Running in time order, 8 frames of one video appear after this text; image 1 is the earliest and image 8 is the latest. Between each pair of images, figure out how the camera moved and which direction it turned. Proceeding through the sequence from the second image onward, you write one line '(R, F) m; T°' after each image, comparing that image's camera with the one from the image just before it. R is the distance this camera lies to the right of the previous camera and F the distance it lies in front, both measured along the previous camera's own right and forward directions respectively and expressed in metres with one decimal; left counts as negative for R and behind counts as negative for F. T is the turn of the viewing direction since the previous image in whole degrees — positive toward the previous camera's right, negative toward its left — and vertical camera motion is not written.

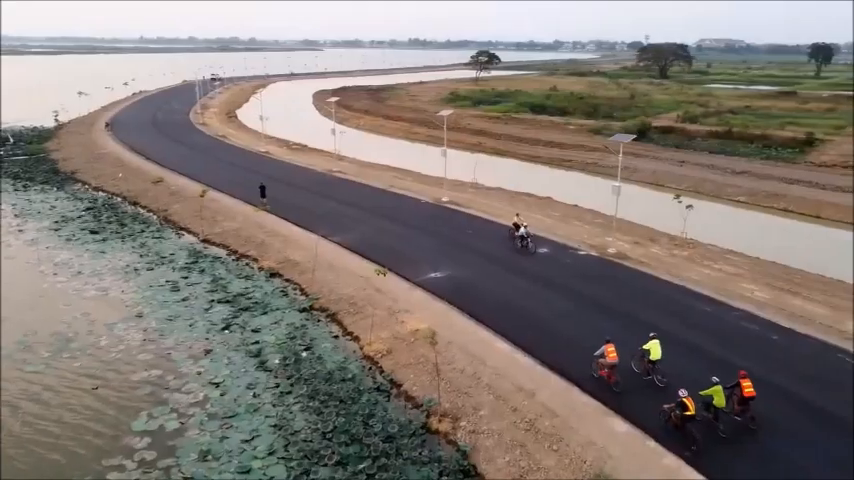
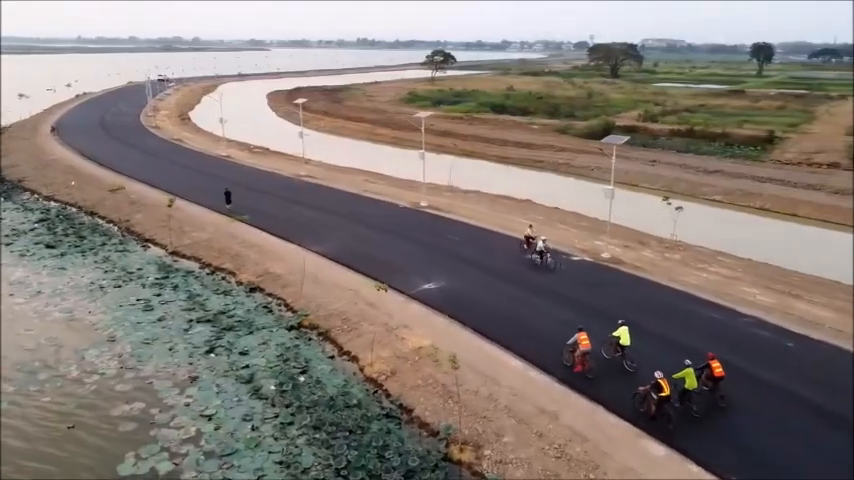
(-0.9, +0.9) m; +4°
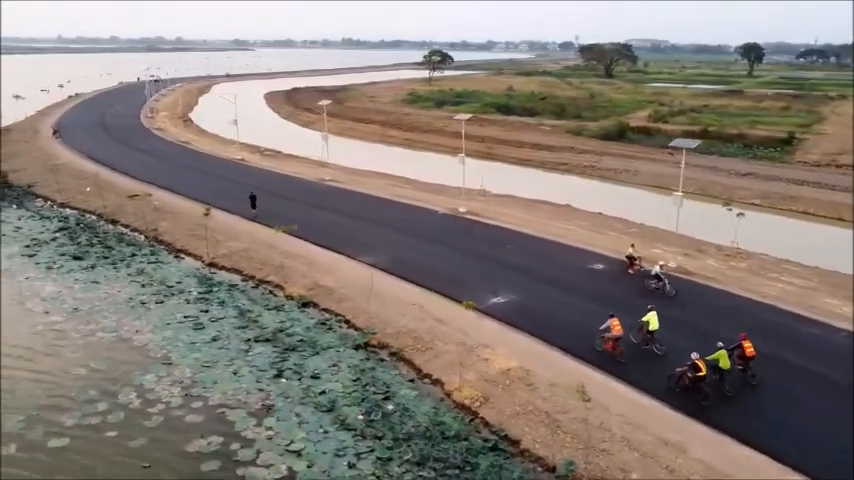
(-1.8, +1.0) m; +1°
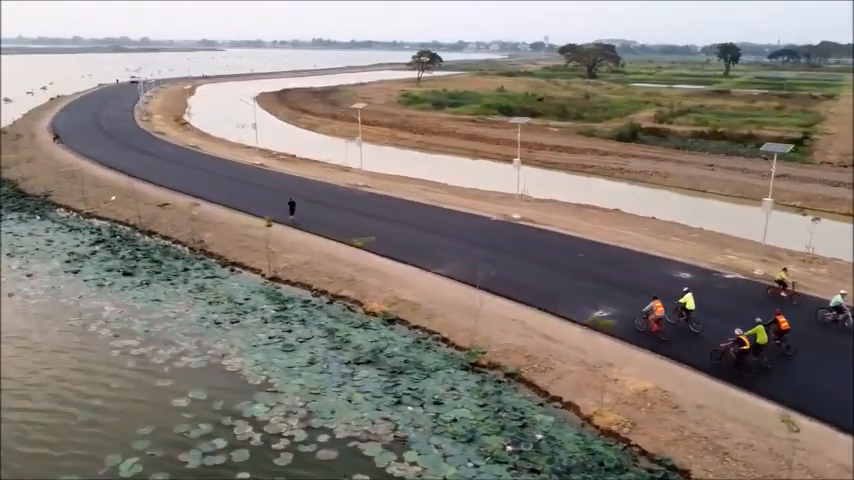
(-2.7, +0.9) m; +3°
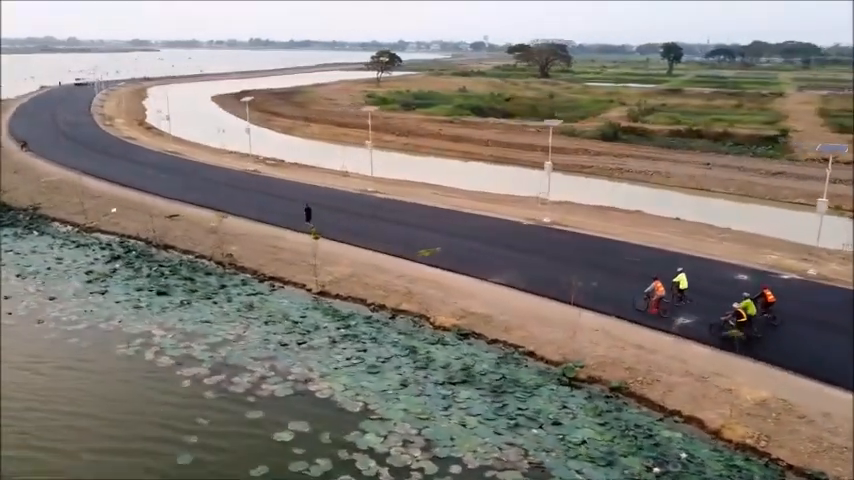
(-2.7, +0.8) m; +5°
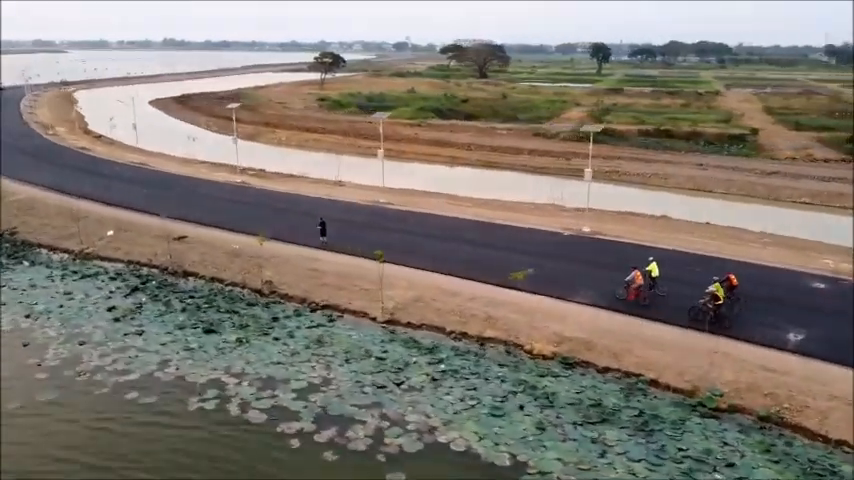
(-3.3, +1.5) m; +6°
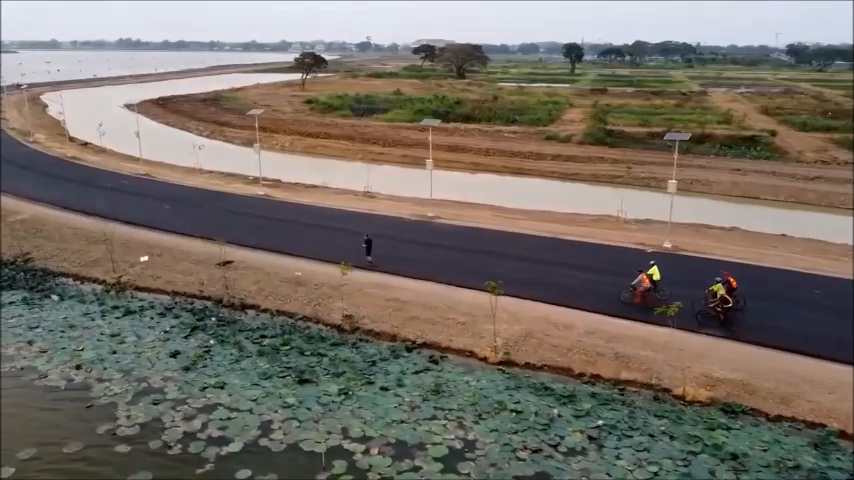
(-3.0, +2.0) m; +3°
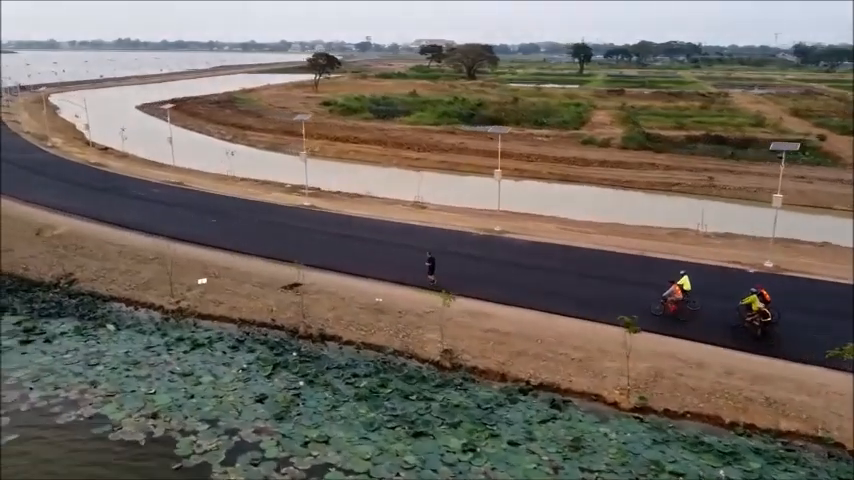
(-2.1, +1.6) m; 0°
